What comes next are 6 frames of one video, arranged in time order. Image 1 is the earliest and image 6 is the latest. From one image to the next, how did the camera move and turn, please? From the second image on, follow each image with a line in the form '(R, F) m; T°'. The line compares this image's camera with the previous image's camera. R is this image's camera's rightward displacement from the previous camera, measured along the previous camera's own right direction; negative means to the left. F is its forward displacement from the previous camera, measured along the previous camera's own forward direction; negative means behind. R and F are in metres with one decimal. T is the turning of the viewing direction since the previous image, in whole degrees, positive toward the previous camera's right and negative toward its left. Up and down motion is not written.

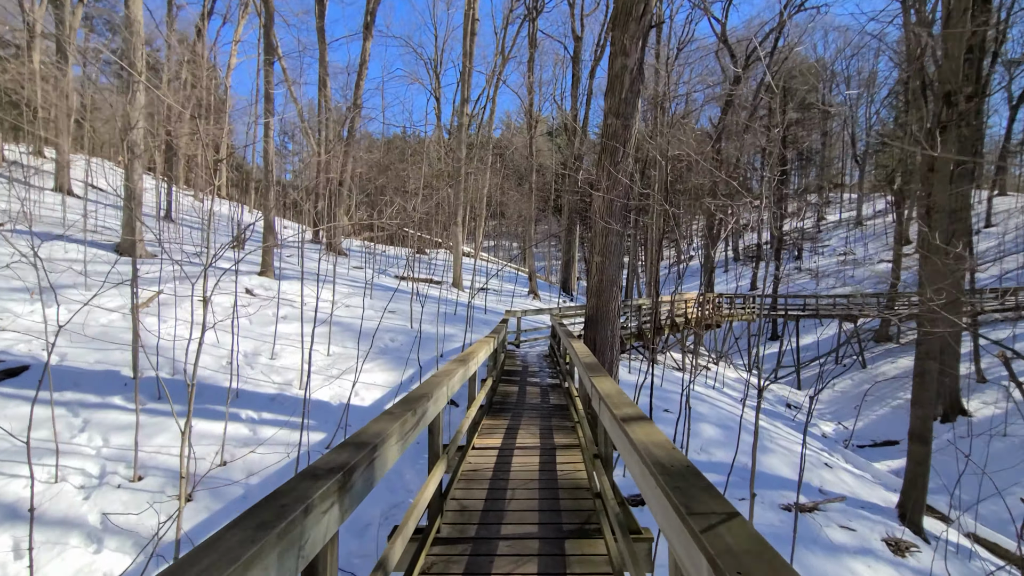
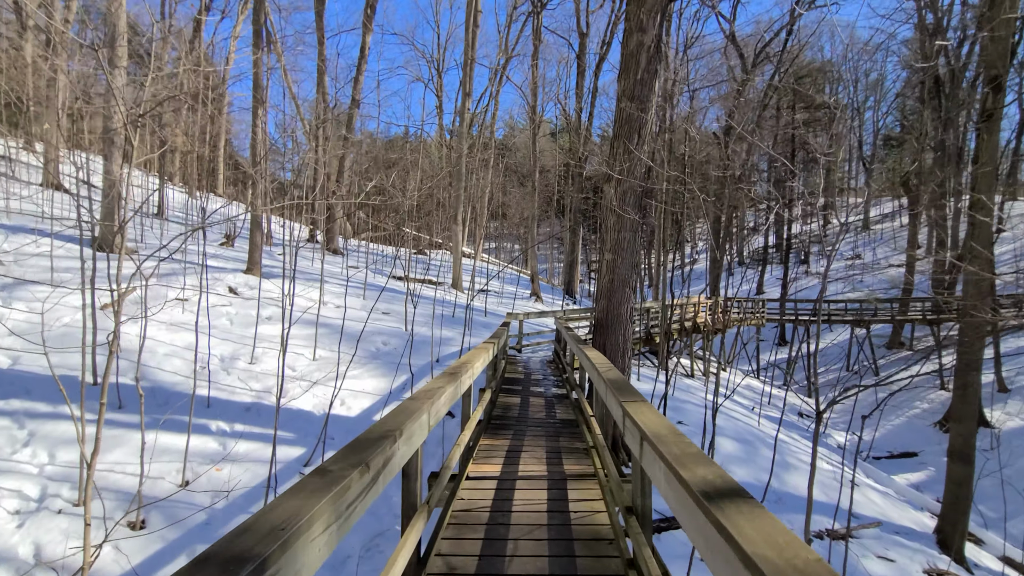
(0.0, +0.5) m; 0°
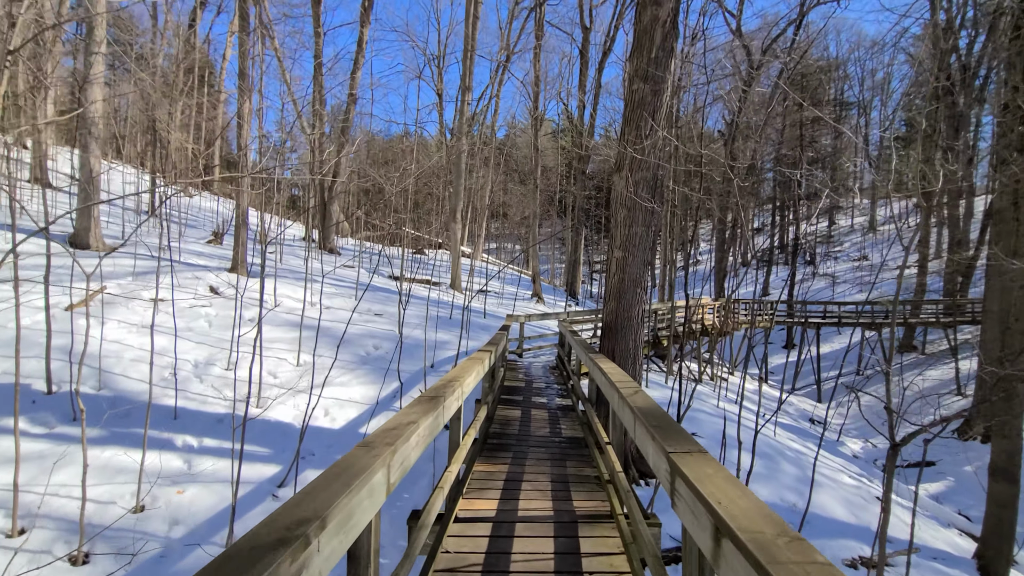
(0.0, +0.4) m; 0°
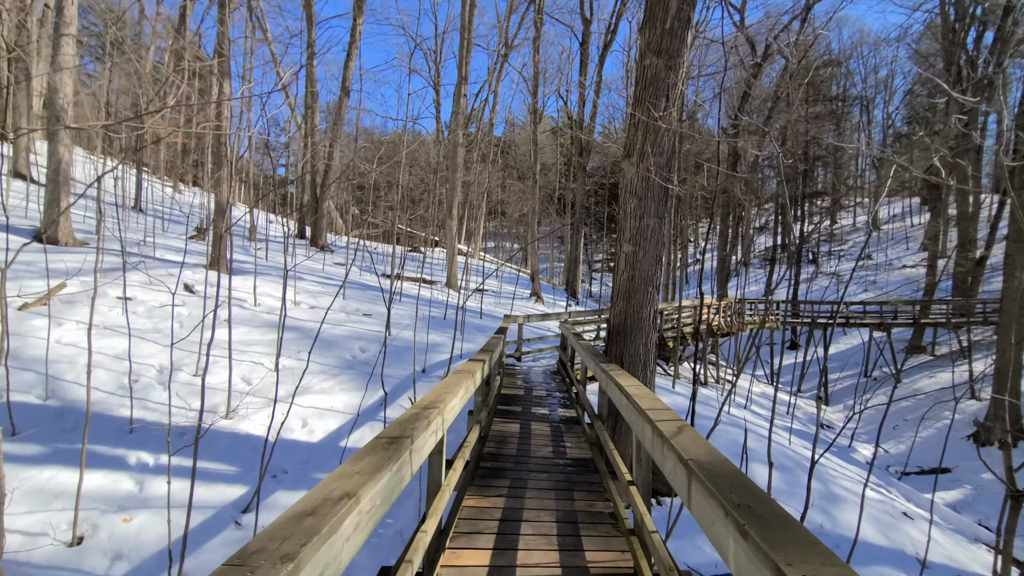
(0.0, +0.4) m; 0°
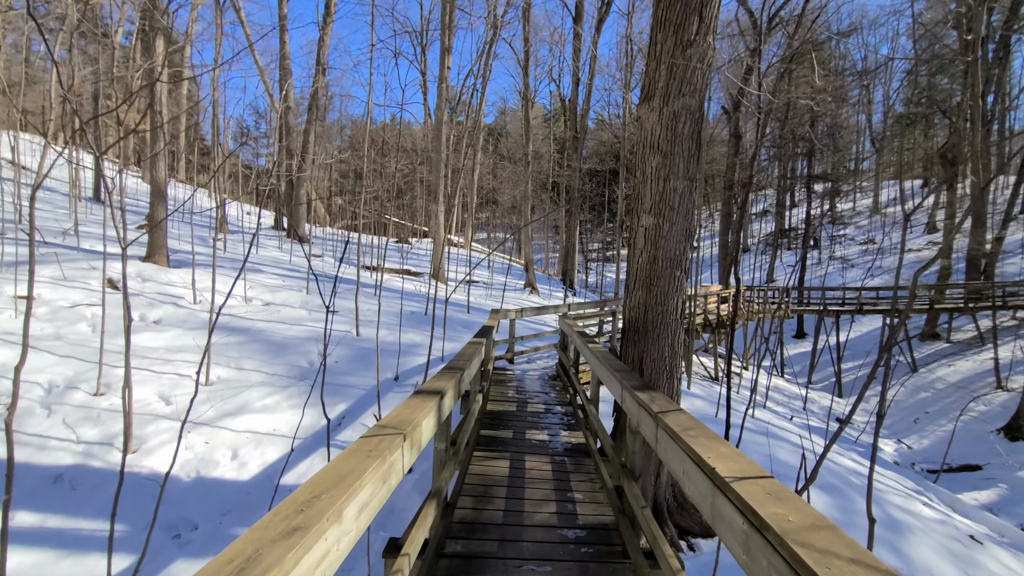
(+0.1, +1.0) m; +1°
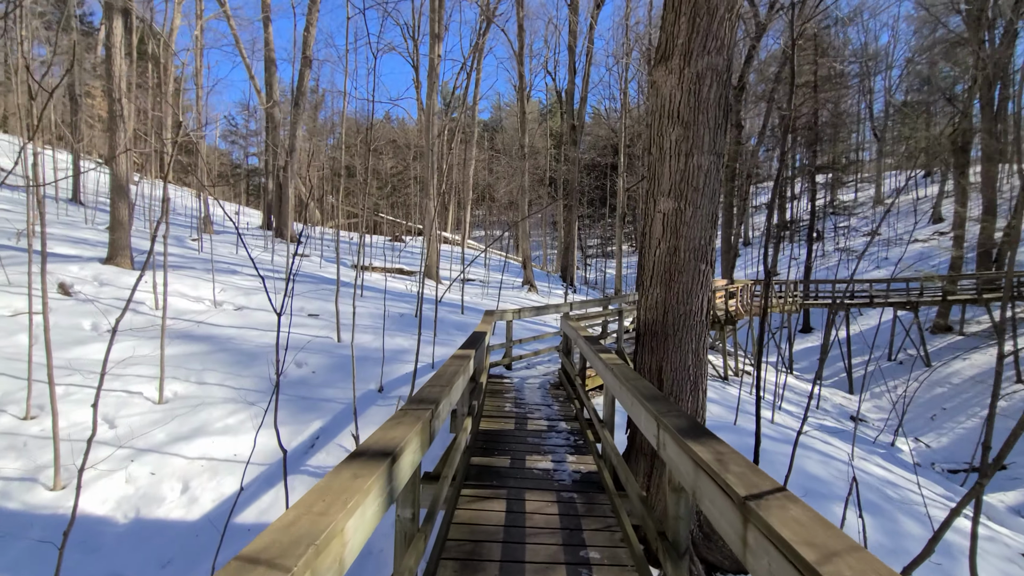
(0.0, +0.5) m; 0°
